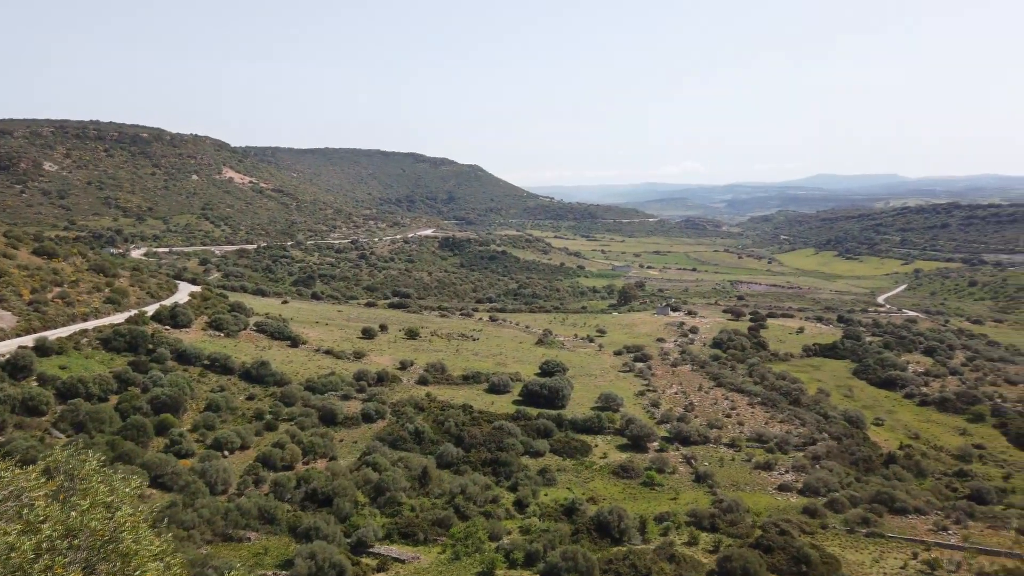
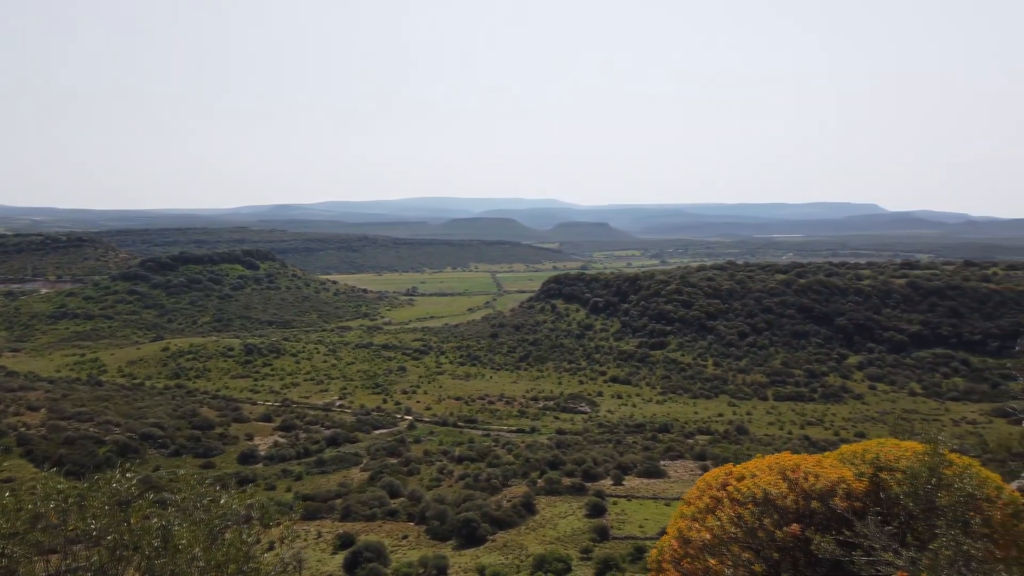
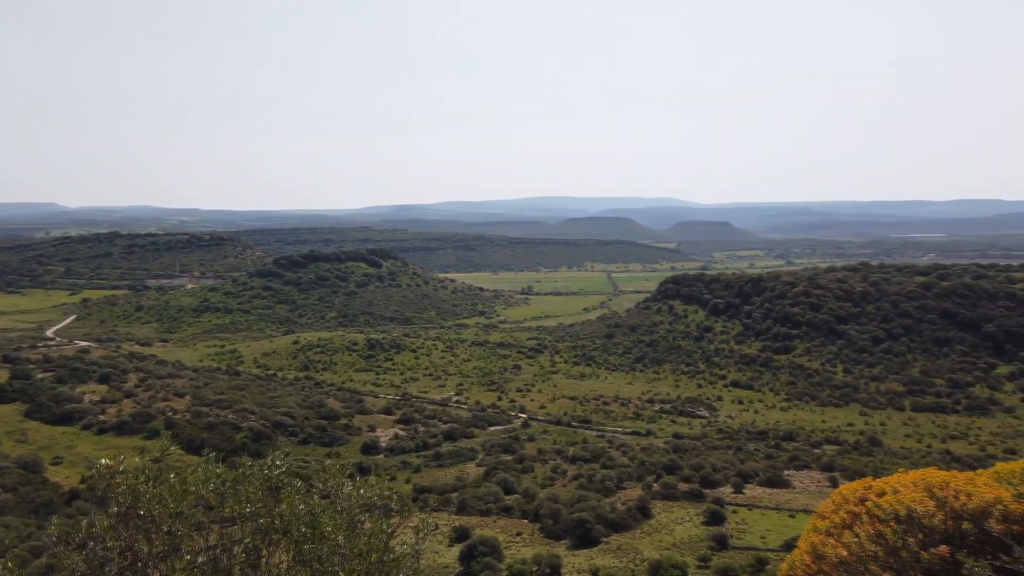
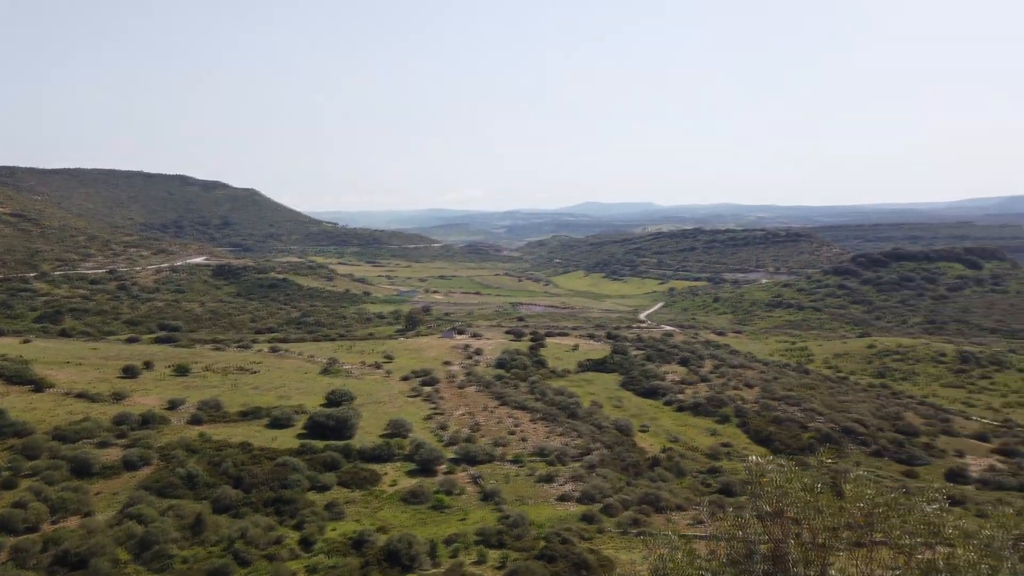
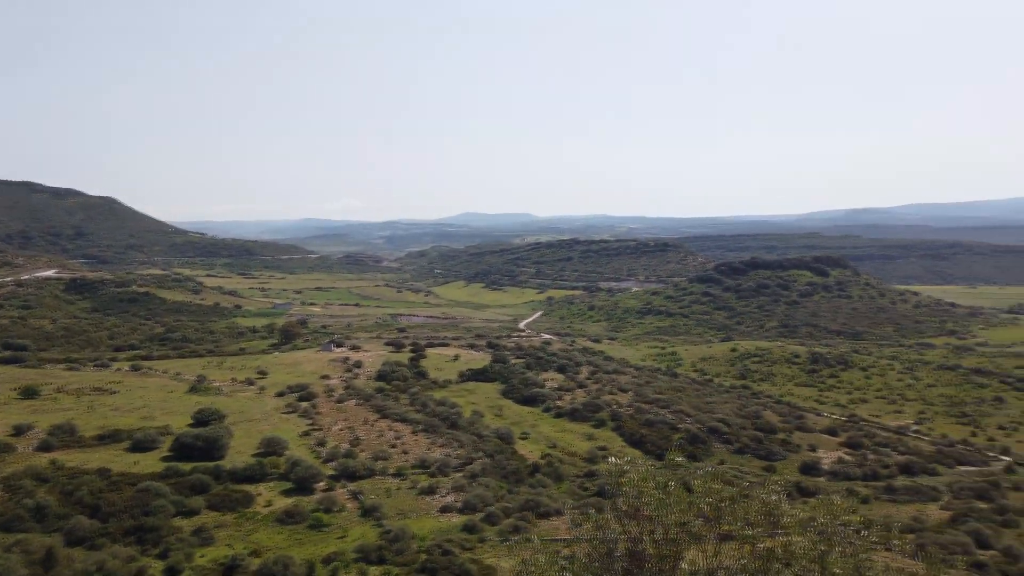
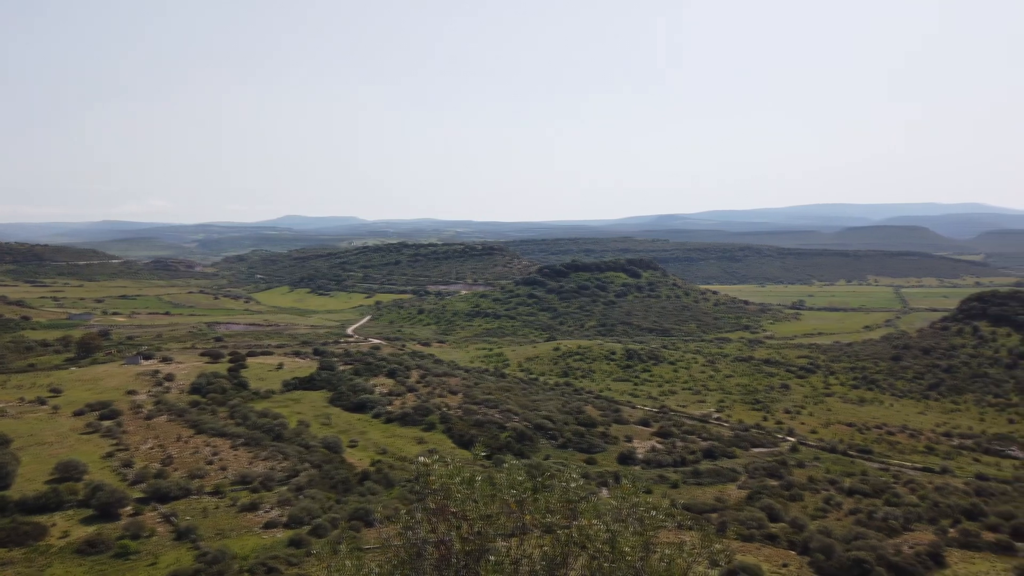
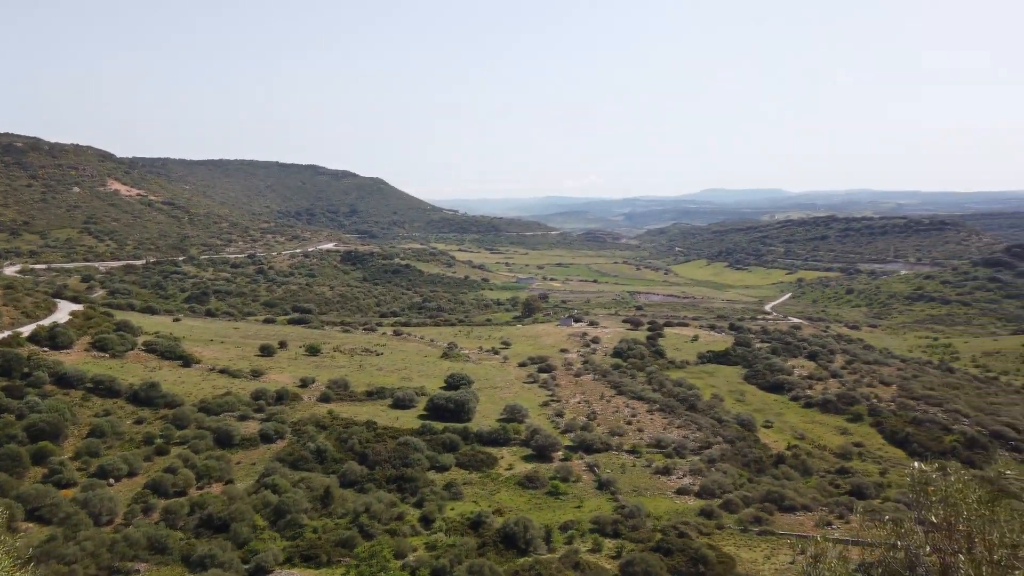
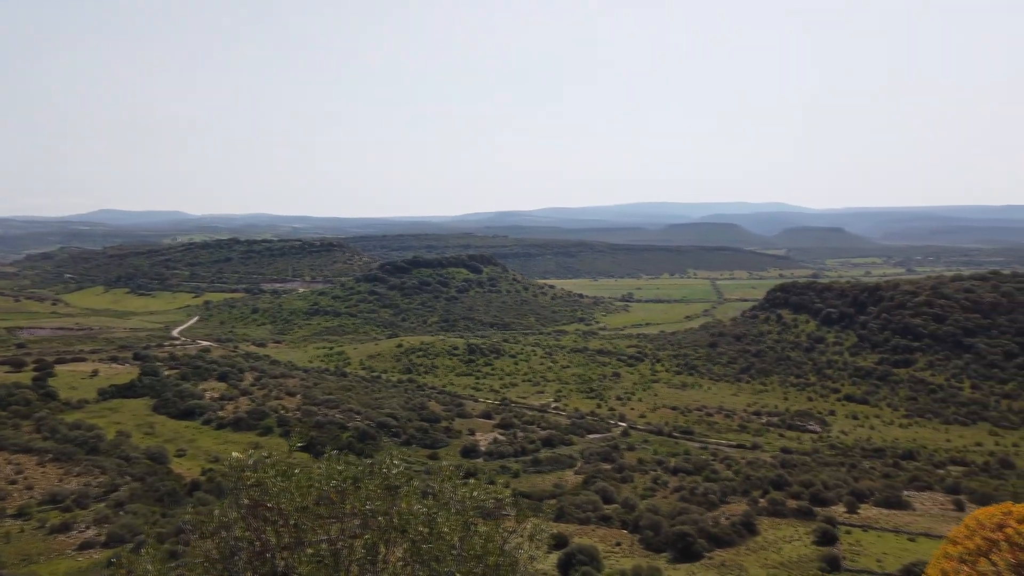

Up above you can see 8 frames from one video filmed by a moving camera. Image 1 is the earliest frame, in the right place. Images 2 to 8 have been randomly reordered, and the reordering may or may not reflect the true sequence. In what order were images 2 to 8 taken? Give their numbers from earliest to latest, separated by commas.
7, 4, 5, 6, 8, 3, 2
